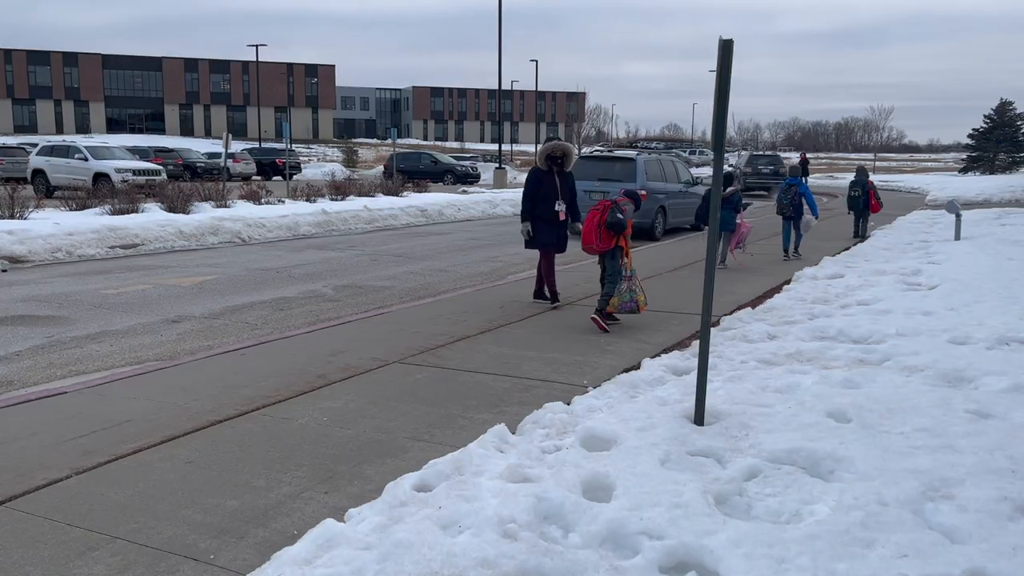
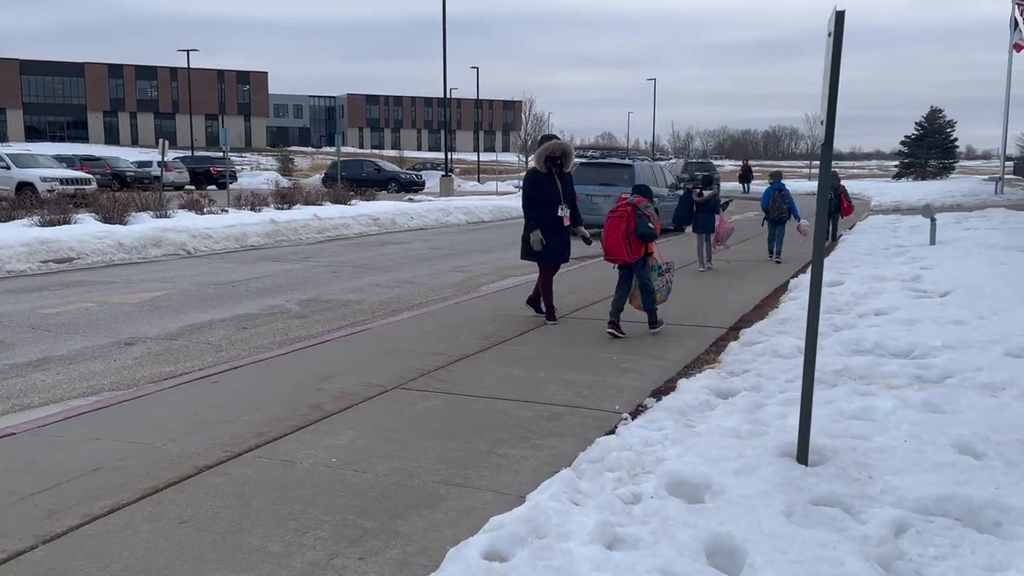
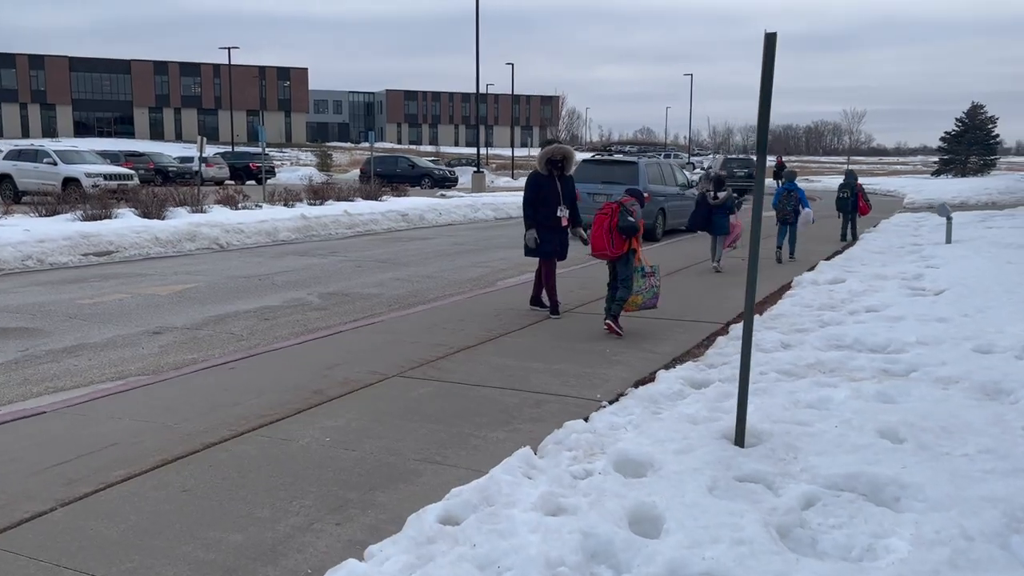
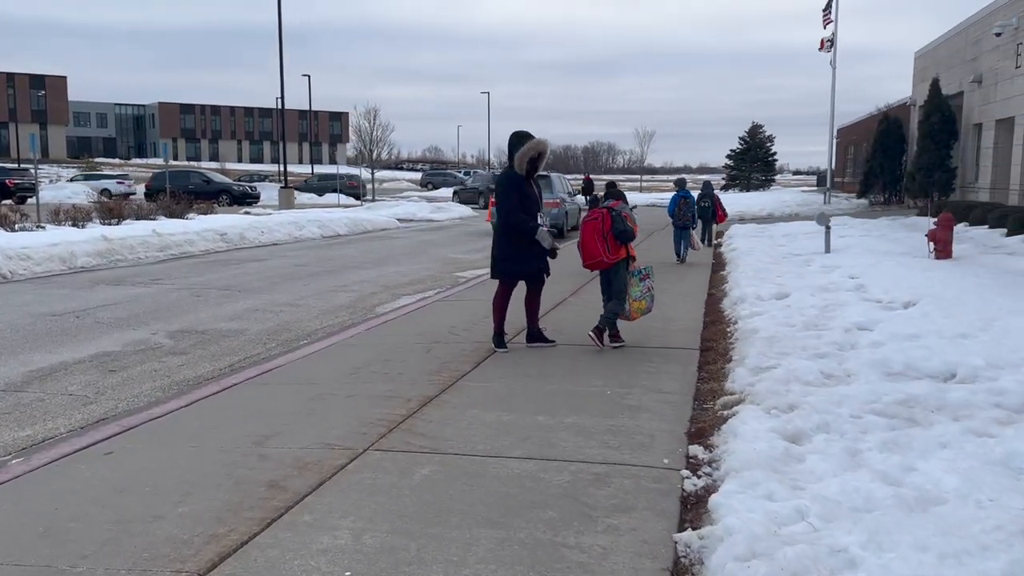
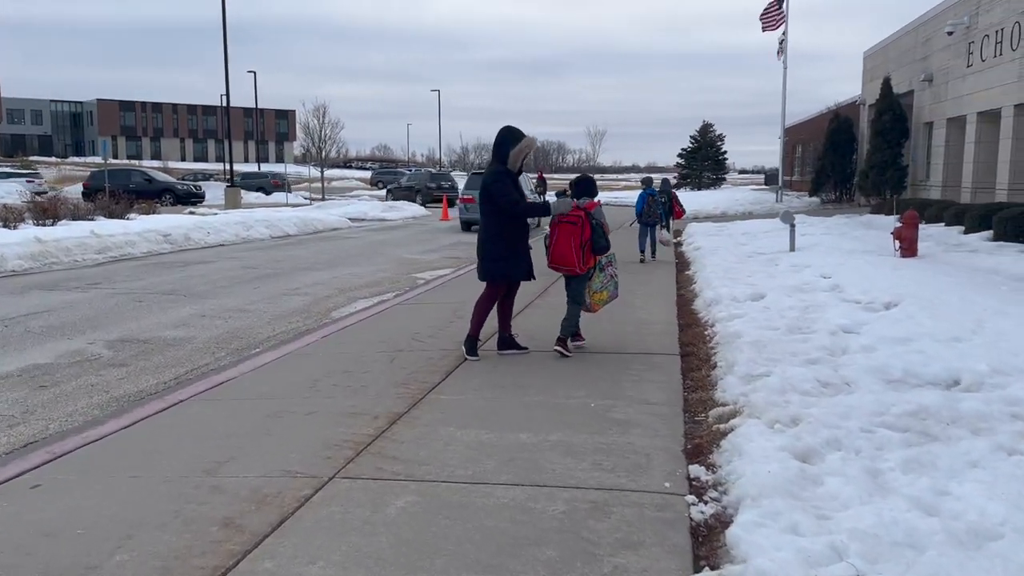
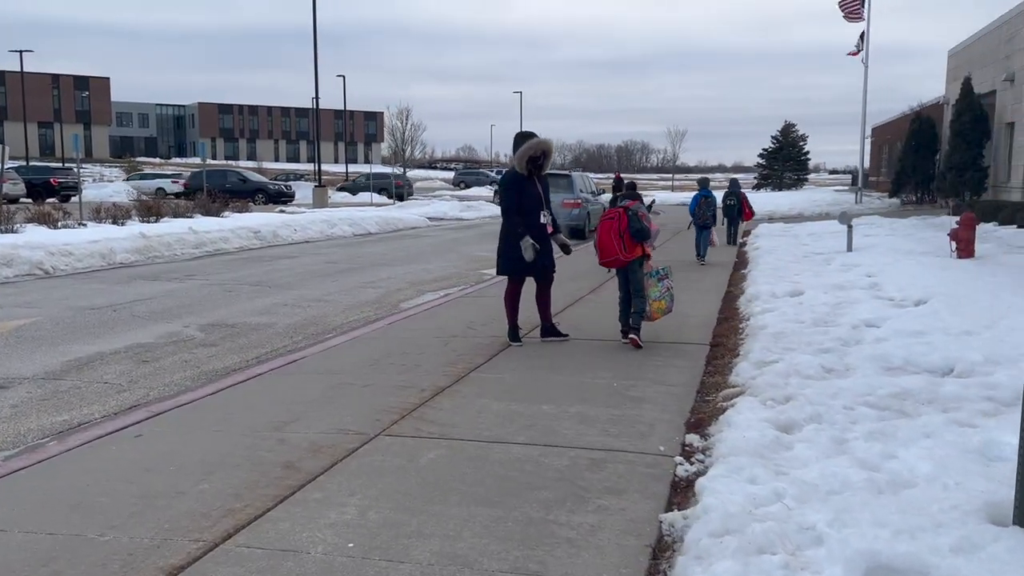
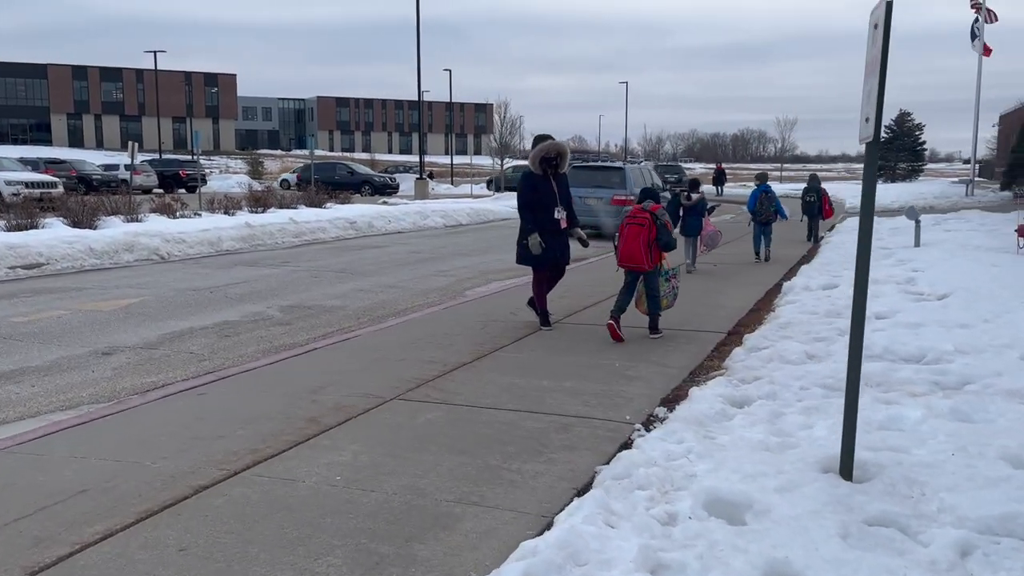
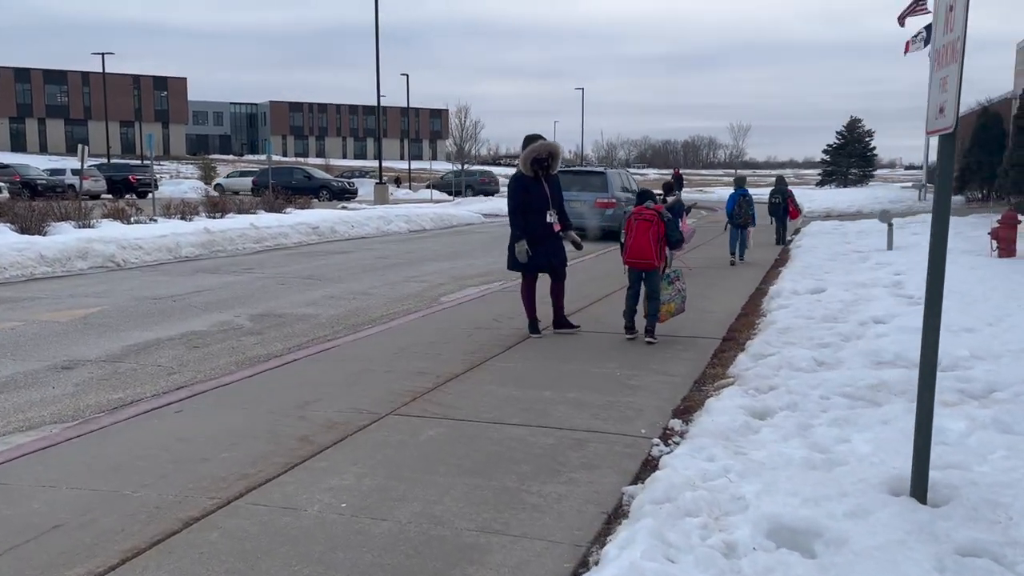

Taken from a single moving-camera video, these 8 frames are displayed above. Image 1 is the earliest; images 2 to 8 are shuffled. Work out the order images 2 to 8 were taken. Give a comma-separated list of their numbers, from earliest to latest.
3, 2, 7, 8, 6, 4, 5
